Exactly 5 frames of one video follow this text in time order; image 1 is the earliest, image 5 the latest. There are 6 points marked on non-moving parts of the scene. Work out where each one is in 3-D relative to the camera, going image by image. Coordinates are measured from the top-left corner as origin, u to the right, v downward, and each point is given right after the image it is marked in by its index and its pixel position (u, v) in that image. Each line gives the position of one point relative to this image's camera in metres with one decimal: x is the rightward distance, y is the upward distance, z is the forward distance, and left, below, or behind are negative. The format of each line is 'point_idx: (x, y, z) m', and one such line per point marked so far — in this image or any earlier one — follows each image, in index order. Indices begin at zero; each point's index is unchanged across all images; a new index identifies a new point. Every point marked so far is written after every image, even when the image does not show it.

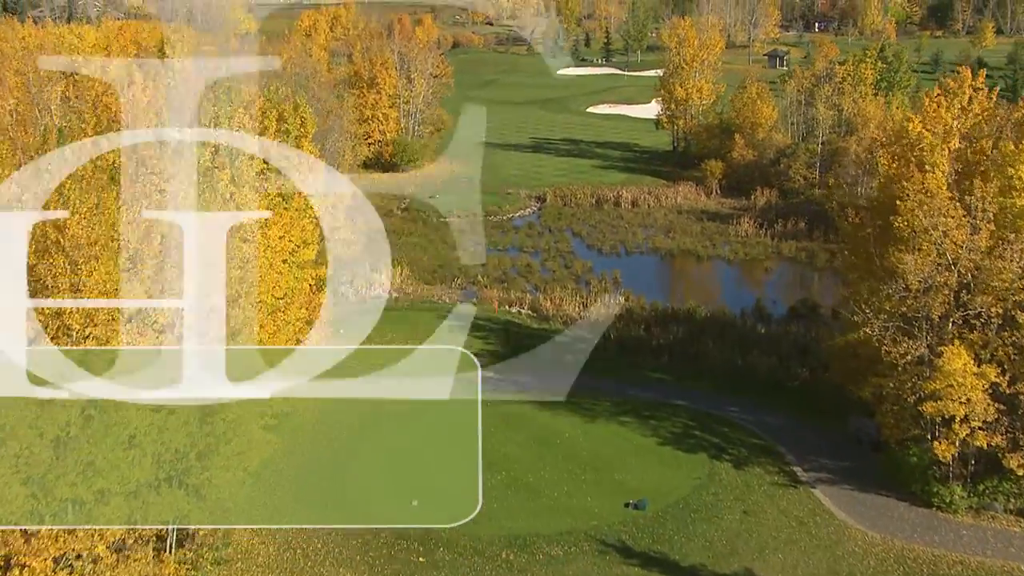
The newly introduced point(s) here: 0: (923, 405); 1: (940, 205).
0: (+5.5, -1.6, +16.0) m
1: (+6.0, +1.2, +16.5) m
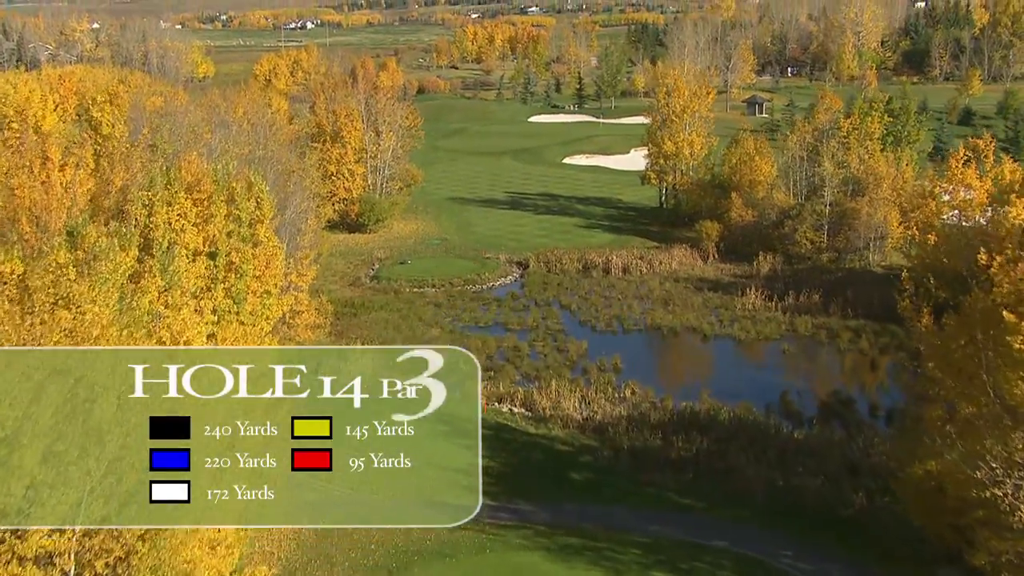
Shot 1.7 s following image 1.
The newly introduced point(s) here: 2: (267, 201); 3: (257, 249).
0: (+5.7, -3.1, +12.1) m
1: (+6.2, -0.4, +12.8) m
2: (-4.0, +1.5, +19.6) m
3: (-3.9, +0.6, +18.2) m
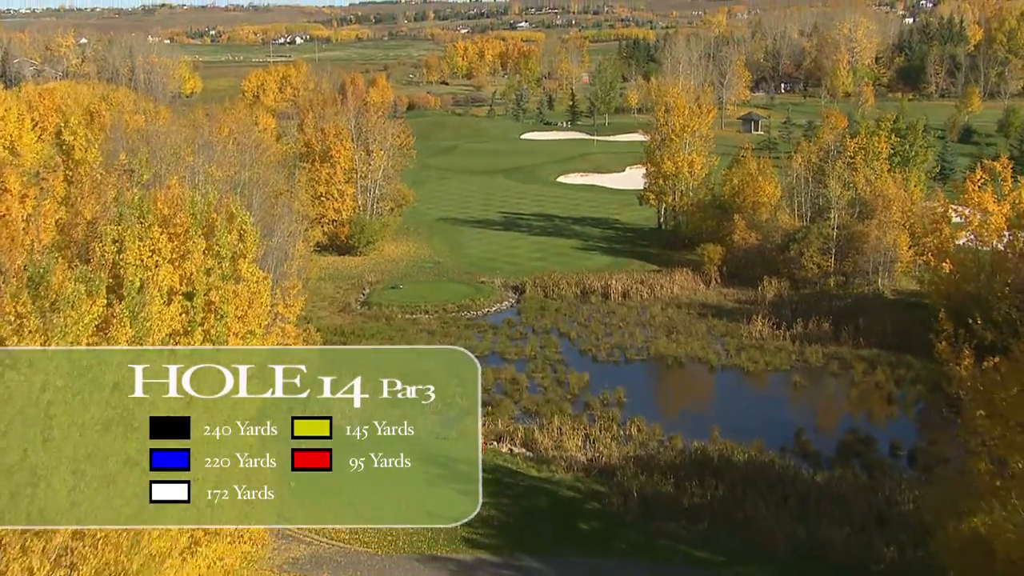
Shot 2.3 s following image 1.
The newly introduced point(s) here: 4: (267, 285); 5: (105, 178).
0: (+5.9, -3.6, +10.7) m
1: (+6.3, -0.9, +11.4) m
2: (-4.0, +0.9, +18.1) m
3: (-3.8, 0.0, +16.7) m
4: (-3.6, 0.0, +17.3) m
5: (-6.6, +1.8, +19.4) m
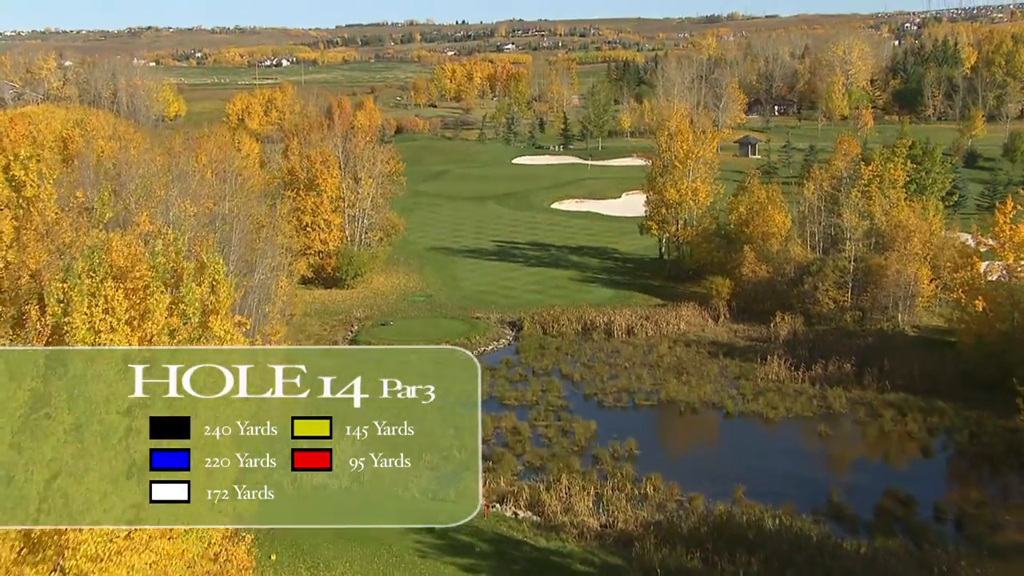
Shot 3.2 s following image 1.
0: (+6.1, -4.2, +8.5) m
1: (+6.5, -1.5, +9.2) m
2: (-3.8, +0.1, +15.8) m
3: (-3.7, -0.7, +14.4) m
4: (-3.4, -0.8, +15.1) m
5: (-6.5, +1.0, +17.1) m
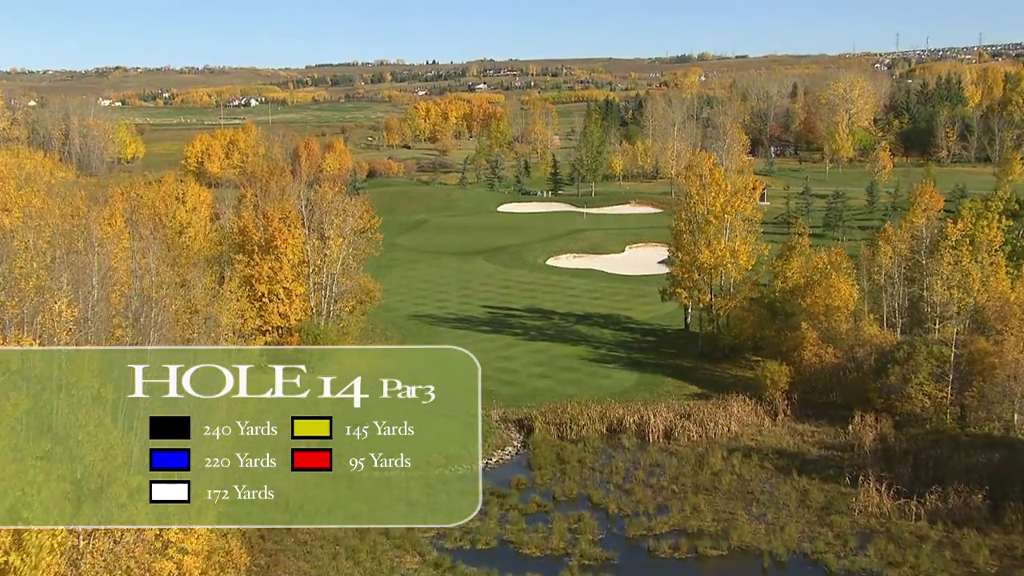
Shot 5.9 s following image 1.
0: (+7.0, -5.5, +0.8) m
1: (+7.4, -2.9, +1.6) m
2: (-3.1, -1.5, +8.0) m
3: (-2.9, -2.3, +6.6) m
4: (-2.7, -2.3, +7.3) m
5: (-5.8, -0.7, +9.3) m
